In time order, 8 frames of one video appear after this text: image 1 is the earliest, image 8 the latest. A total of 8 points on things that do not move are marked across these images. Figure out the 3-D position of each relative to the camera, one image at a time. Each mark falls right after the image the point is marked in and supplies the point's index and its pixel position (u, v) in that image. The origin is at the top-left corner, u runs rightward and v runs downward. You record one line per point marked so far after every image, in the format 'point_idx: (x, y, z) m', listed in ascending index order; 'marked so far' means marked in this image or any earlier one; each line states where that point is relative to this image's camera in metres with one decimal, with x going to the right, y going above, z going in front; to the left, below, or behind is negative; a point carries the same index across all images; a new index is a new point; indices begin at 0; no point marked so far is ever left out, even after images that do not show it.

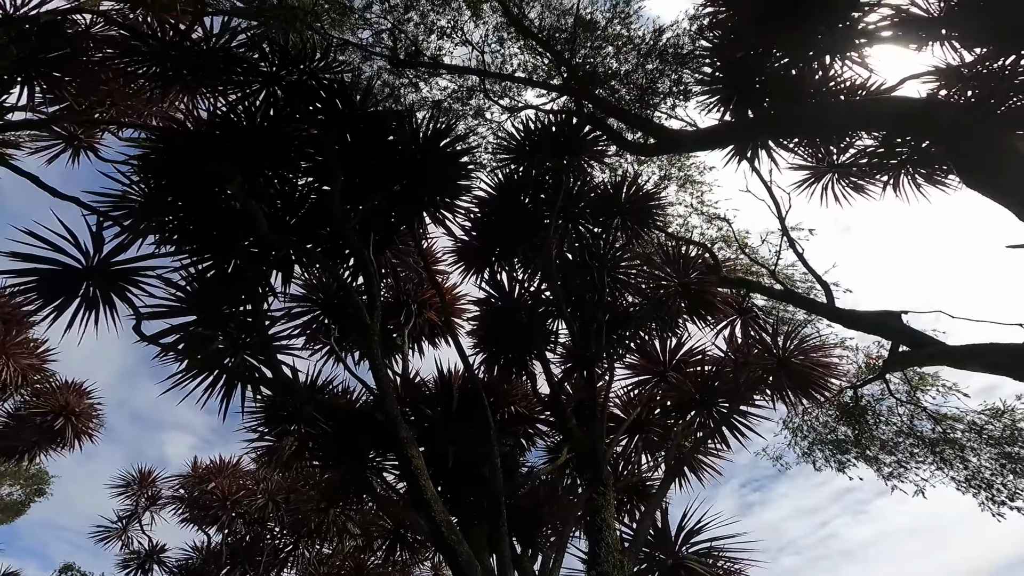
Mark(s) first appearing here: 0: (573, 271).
0: (+1.0, +0.3, +9.2) m
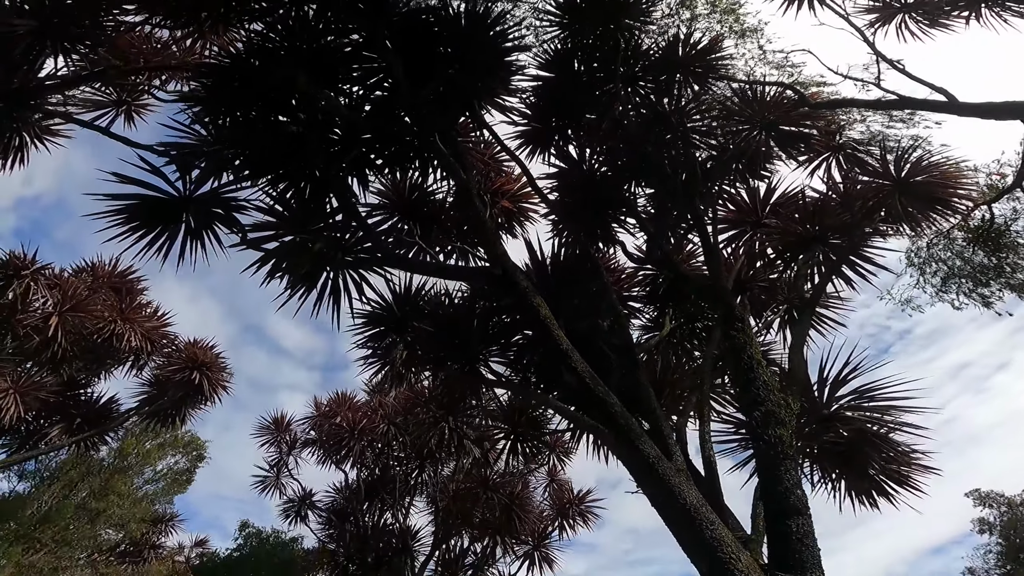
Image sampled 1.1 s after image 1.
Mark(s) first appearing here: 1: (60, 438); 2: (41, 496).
0: (+1.9, +2.2, +8.7) m
1: (-8.7, -2.9, +11.7) m
2: (-11.6, -5.2, +15.0) m
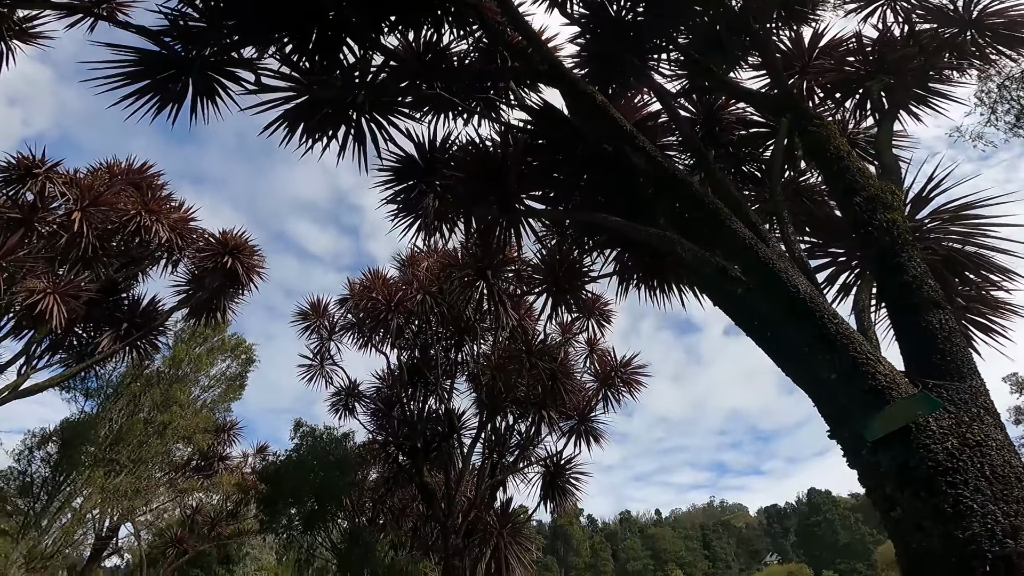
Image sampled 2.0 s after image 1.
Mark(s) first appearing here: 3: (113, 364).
0: (+2.2, +4.2, +7.8) m
1: (-7.9, -1.2, +12.0) m
2: (-10.4, -3.2, +15.7) m
3: (-9.5, -1.8, +14.5) m
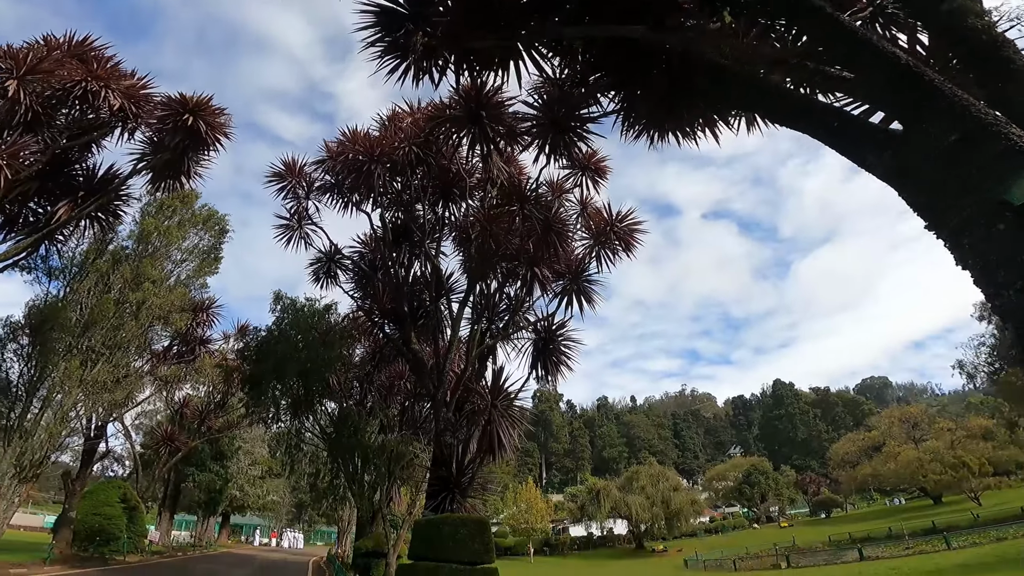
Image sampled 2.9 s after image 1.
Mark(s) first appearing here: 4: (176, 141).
0: (+2.0, +6.1, +6.6) m
1: (-8.2, +1.4, +11.3) m
2: (-10.8, 0.0, +15.2) m
3: (-9.8, +1.1, +13.8) m
4: (-6.0, +2.5, +11.0) m
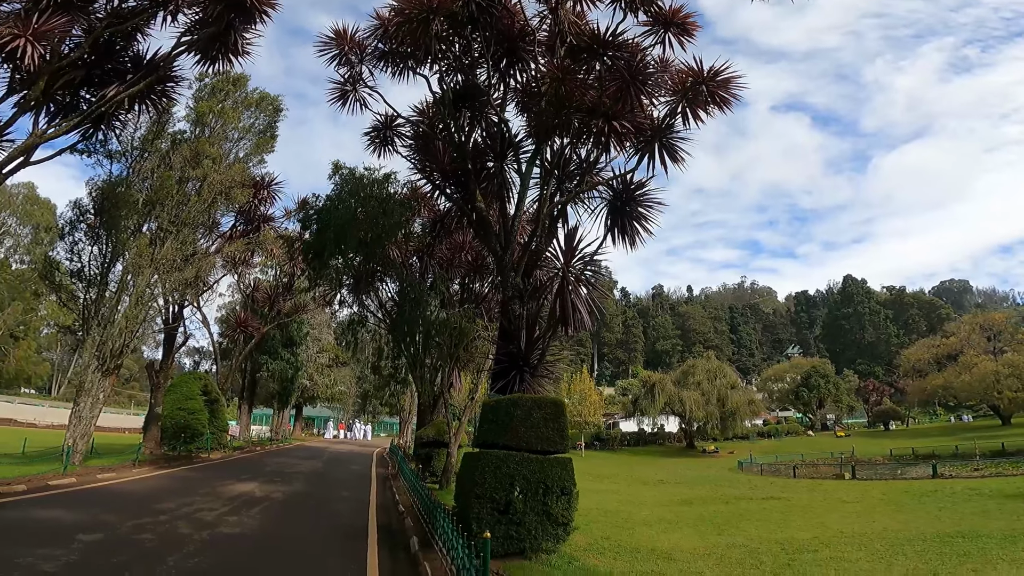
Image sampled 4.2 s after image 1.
0: (+2.8, +7.2, +4.6) m
1: (-7.0, +3.5, +10.8) m
2: (-9.3, +2.7, +15.1) m
3: (-8.4, +3.7, +13.5) m
4: (-4.8, +4.5, +10.2) m
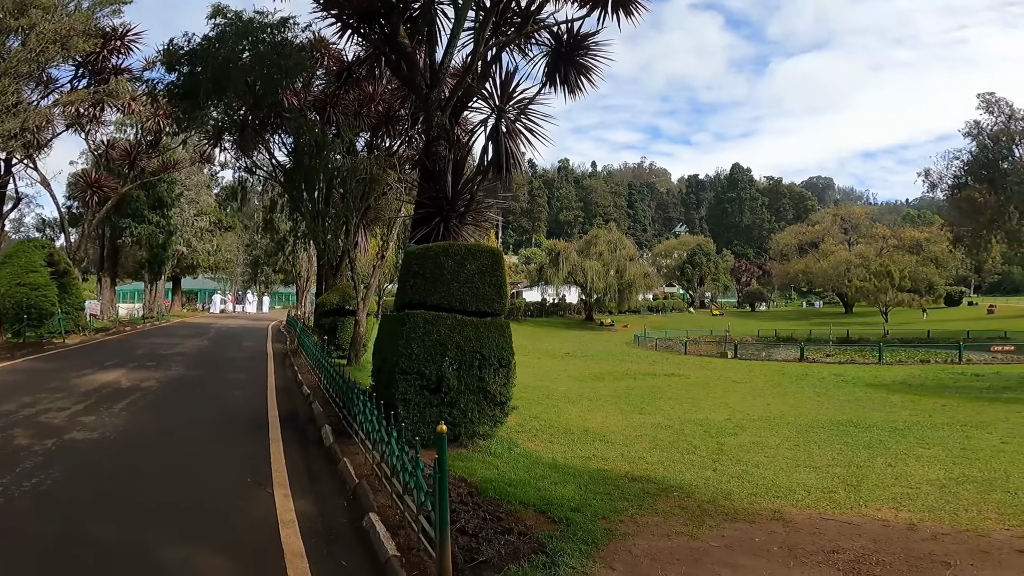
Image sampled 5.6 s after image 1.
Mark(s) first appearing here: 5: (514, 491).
0: (+2.8, +7.9, +2.9) m
1: (-8.0, +5.5, +8.0) m
2: (-11.0, +5.7, +11.9) m
3: (-9.8, +6.2, +10.3) m
4: (-5.7, +6.4, +7.5) m
5: (0.0, -1.4, +4.2) m
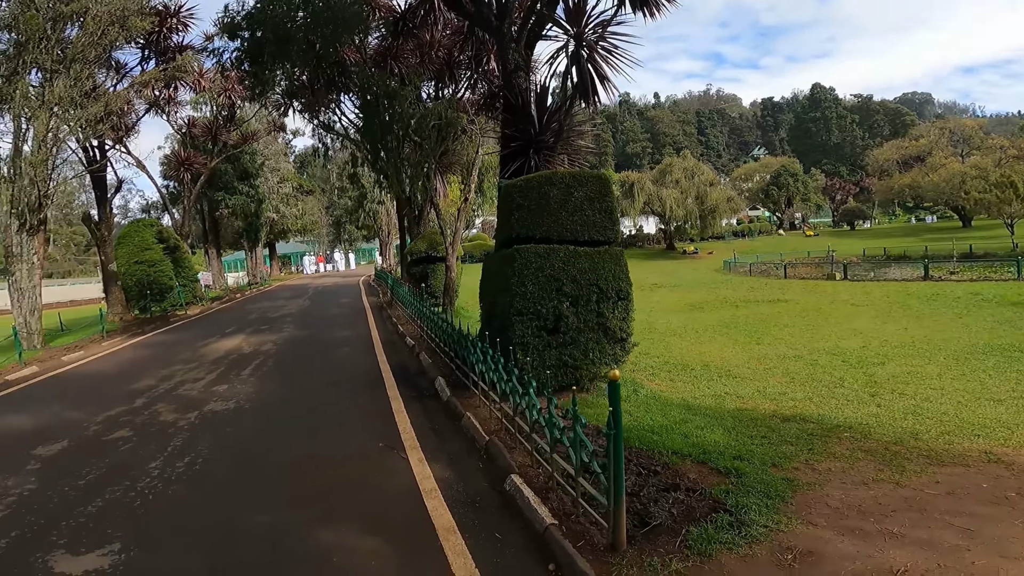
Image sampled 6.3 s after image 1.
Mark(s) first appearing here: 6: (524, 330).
0: (+2.8, +8.3, +1.5) m
1: (-7.1, +5.7, +8.1) m
2: (-9.6, +5.9, +12.3) m
3: (-8.7, +6.4, +10.5) m
4: (-5.0, +6.6, +7.3) m
5: (+0.9, -0.9, +3.8) m
6: (+0.1, -0.4, +5.2) m
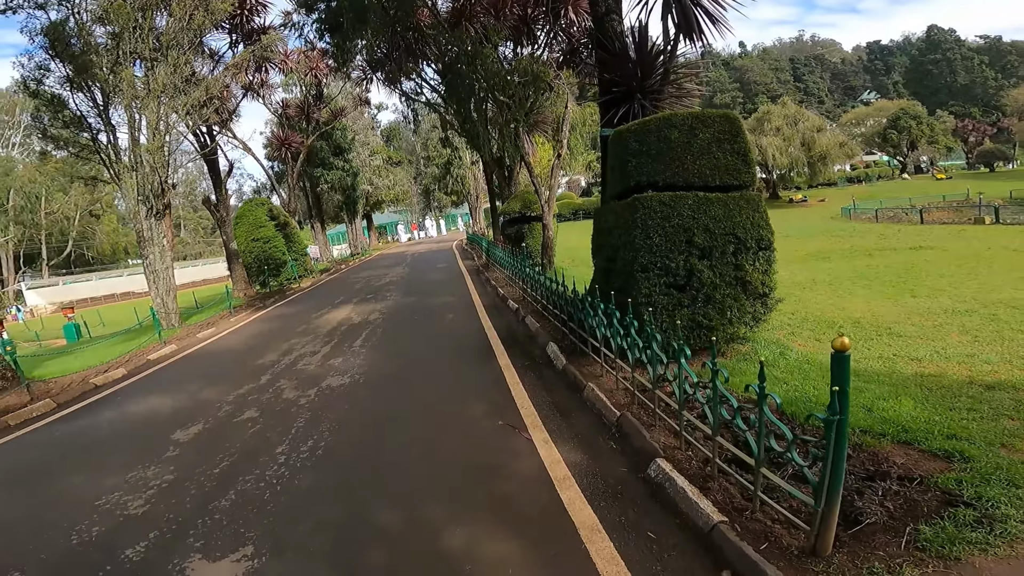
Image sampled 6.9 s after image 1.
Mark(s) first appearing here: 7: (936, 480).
0: (+2.9, +8.6, +0.3) m
1: (-5.9, +5.9, +8.3) m
2: (-7.7, +6.2, +12.9) m
3: (-7.1, +6.7, +10.9) m
4: (-3.9, +6.9, +7.2) m
5: (+1.7, -0.7, +3.2) m
6: (+1.1, -0.1, +4.7) m
7: (+1.6, -0.7, +2.3) m
